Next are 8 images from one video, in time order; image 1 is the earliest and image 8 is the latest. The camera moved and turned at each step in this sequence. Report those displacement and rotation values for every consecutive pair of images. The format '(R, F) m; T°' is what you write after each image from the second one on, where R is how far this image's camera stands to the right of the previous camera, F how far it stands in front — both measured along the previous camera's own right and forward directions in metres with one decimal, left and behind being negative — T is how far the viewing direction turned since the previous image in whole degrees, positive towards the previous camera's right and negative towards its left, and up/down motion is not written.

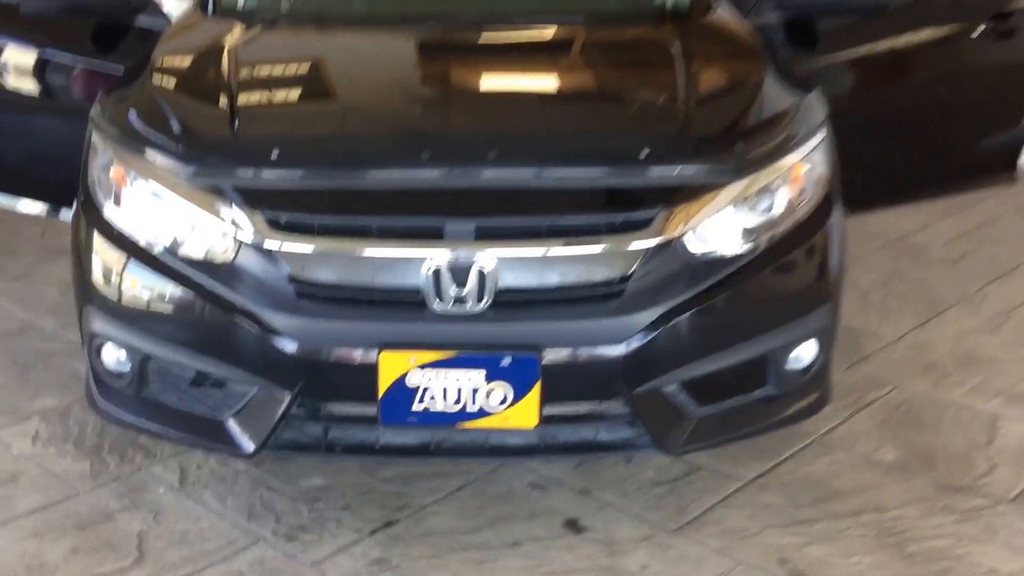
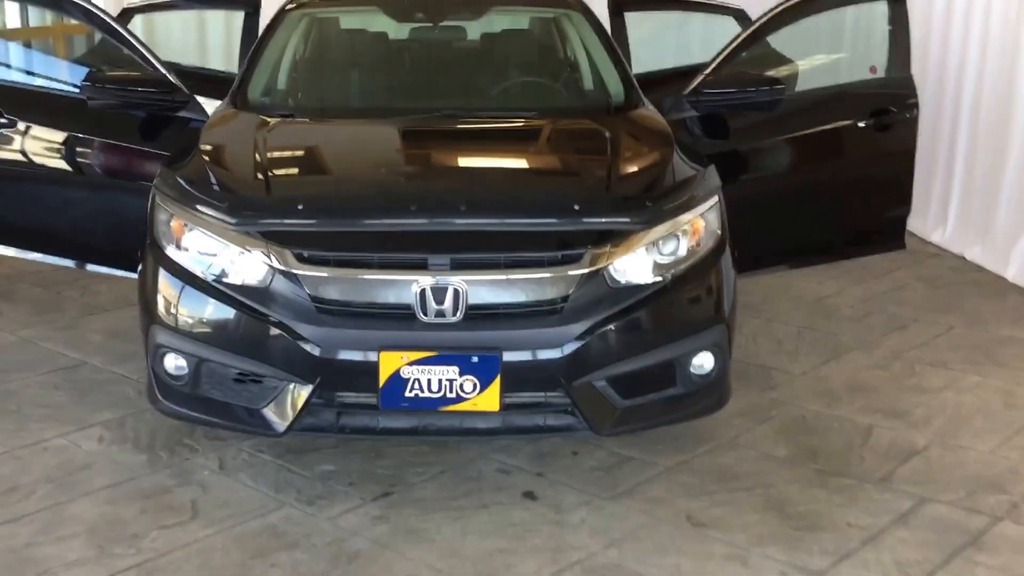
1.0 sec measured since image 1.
(0.0, -0.6) m; +1°
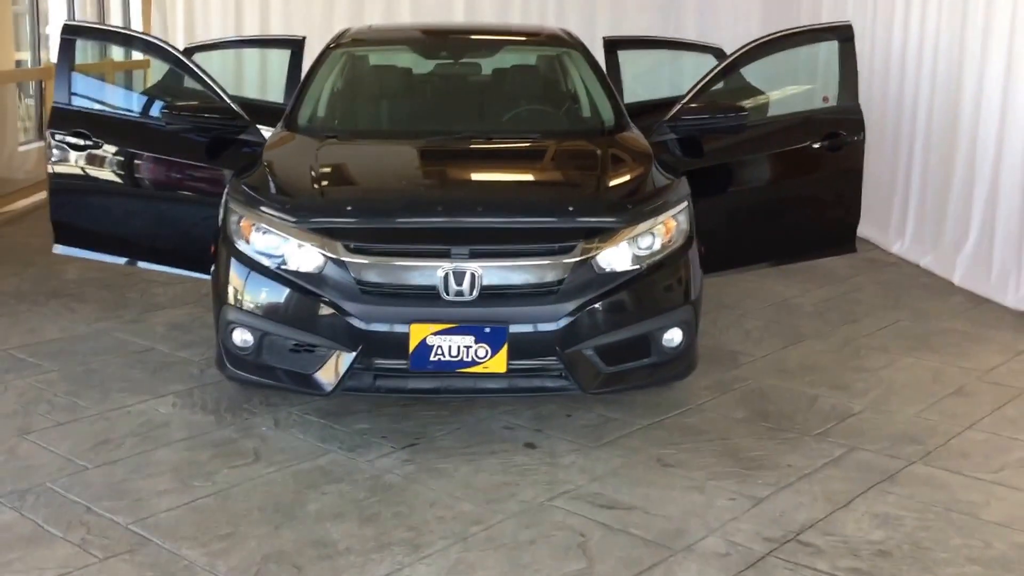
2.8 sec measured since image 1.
(0.0, -0.5) m; 0°
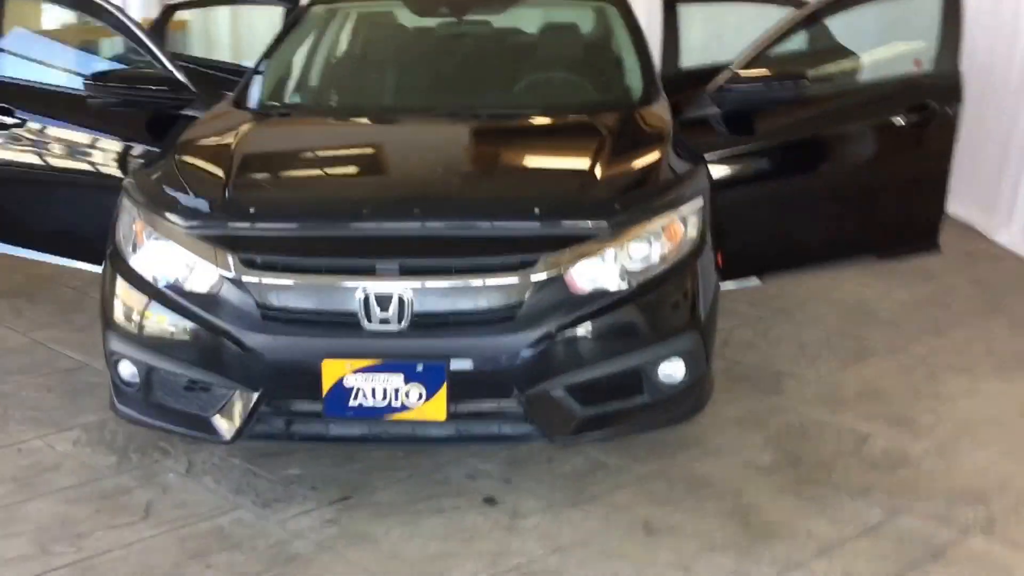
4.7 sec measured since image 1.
(+0.3, +0.6) m; -6°
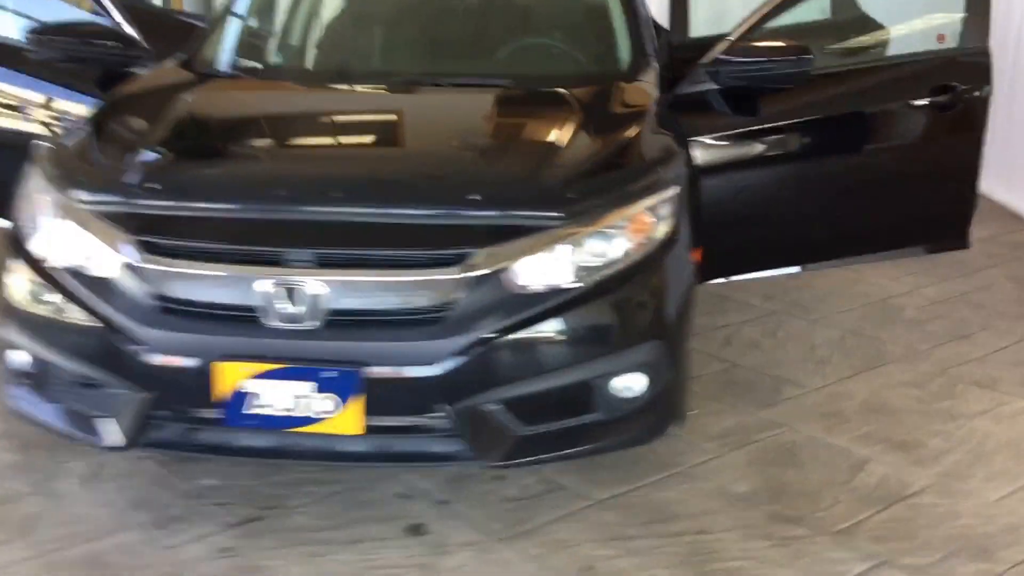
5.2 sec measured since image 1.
(+0.2, +0.3) m; -3°
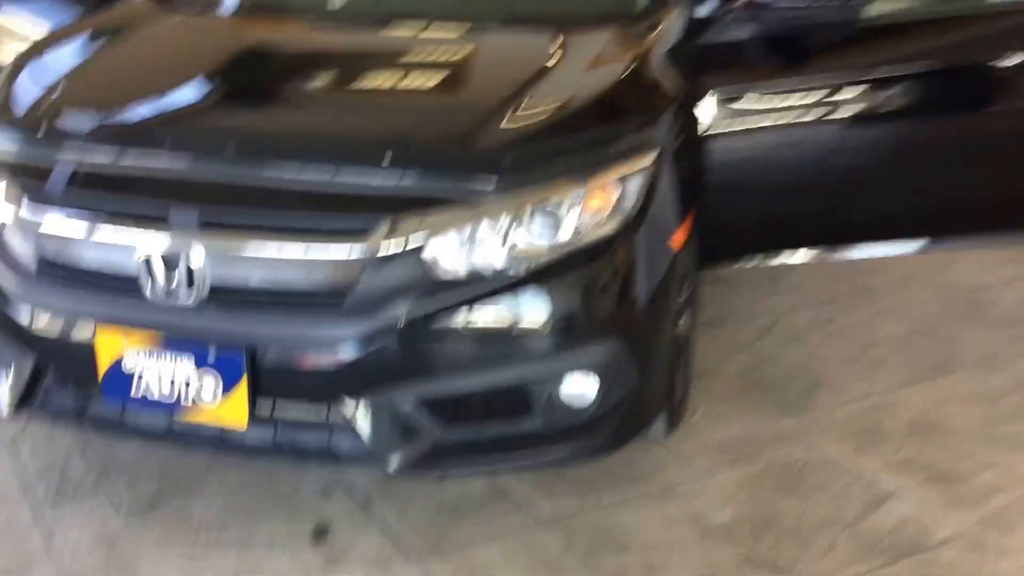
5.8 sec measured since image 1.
(+0.4, +0.4) m; -9°
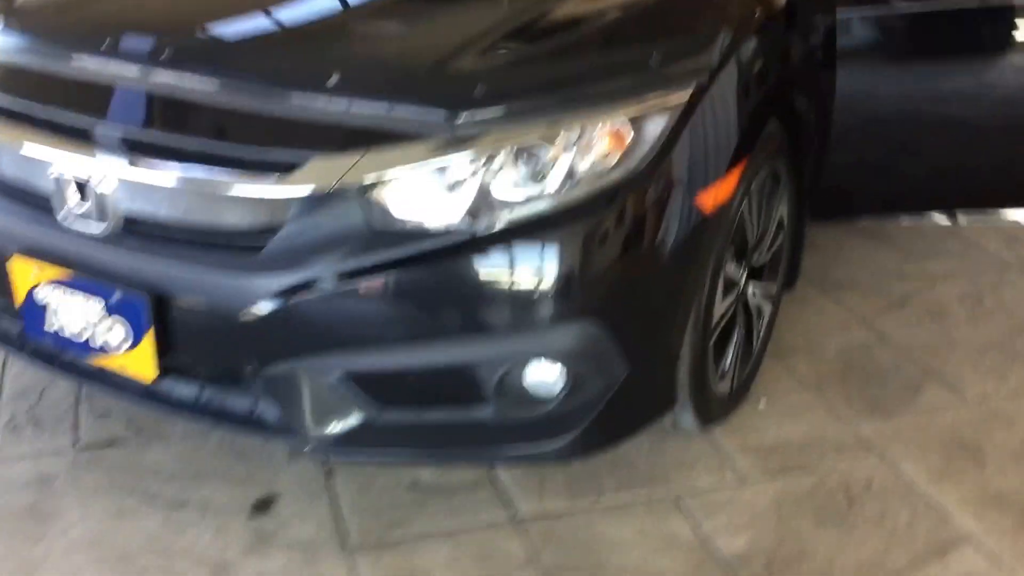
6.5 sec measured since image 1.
(+0.4, +0.4) m; -13°
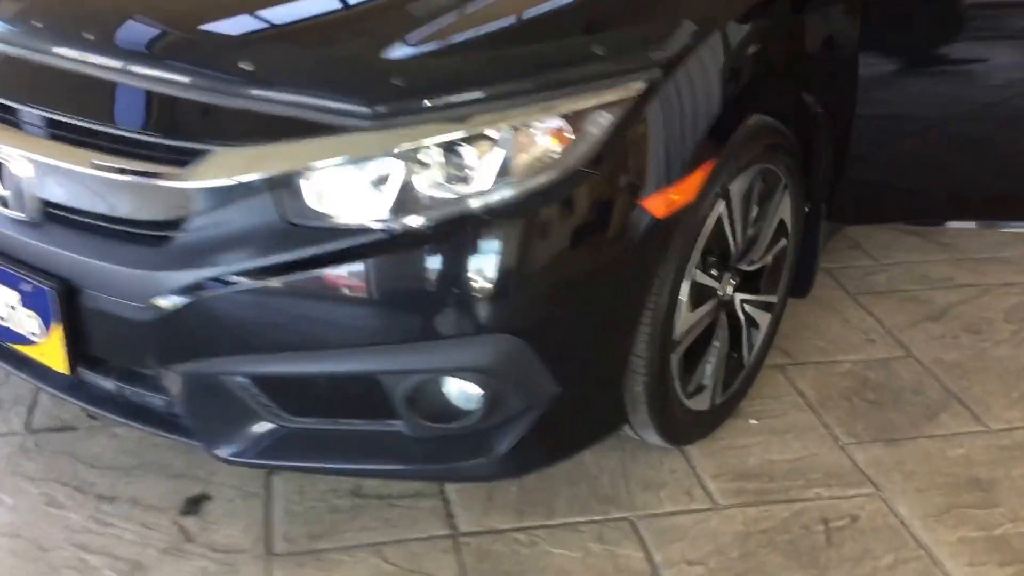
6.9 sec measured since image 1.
(+0.3, +0.1) m; -7°
